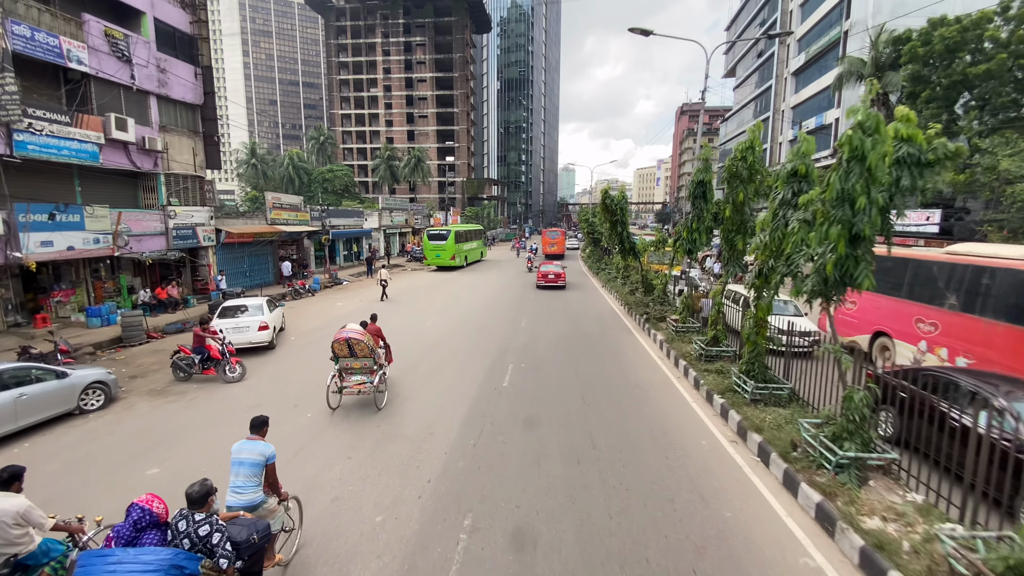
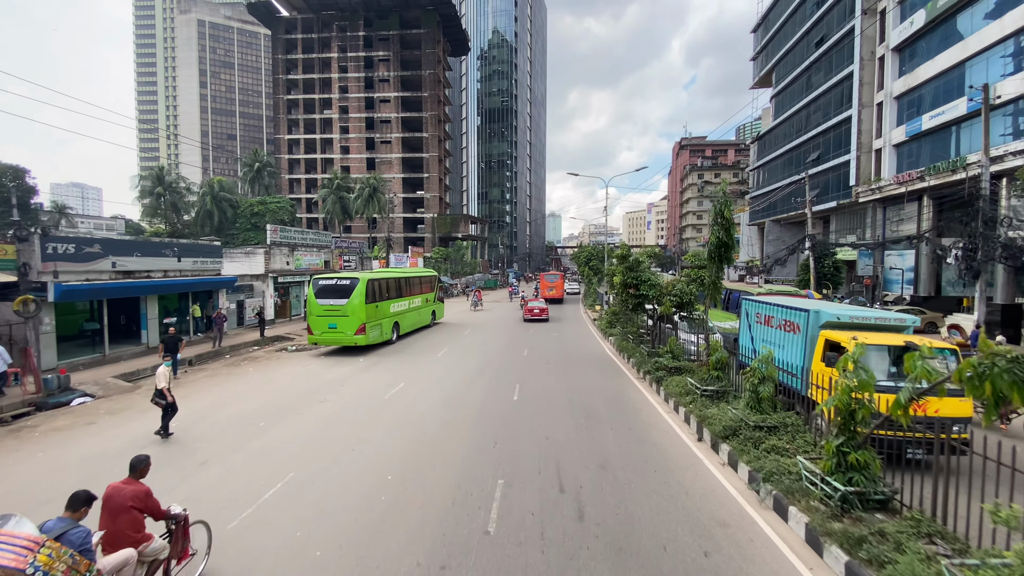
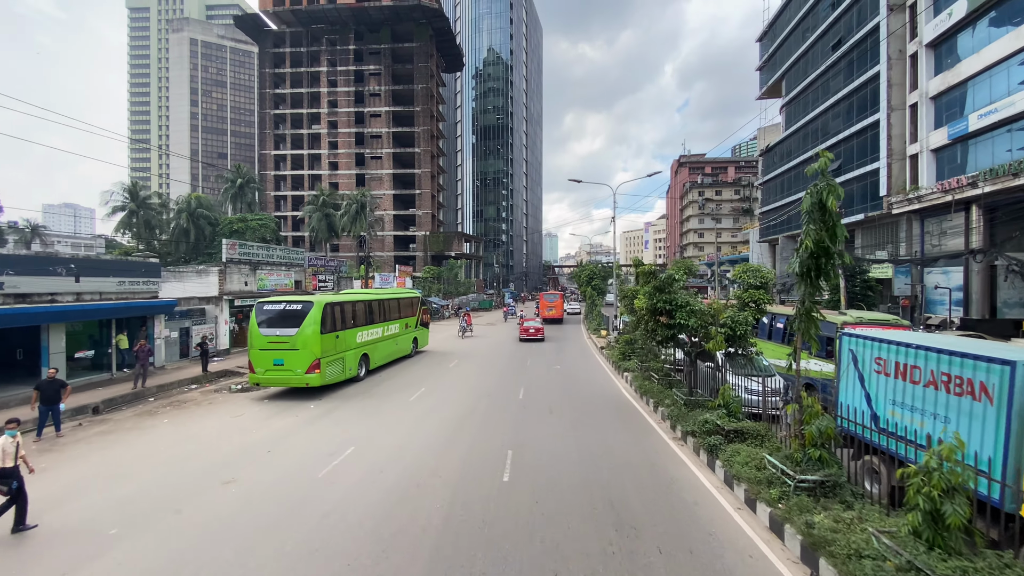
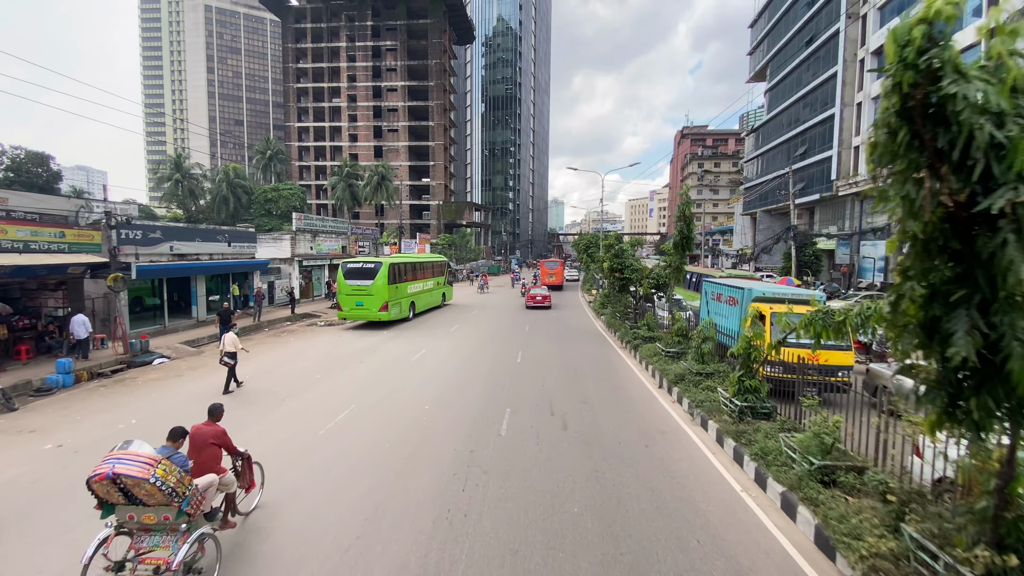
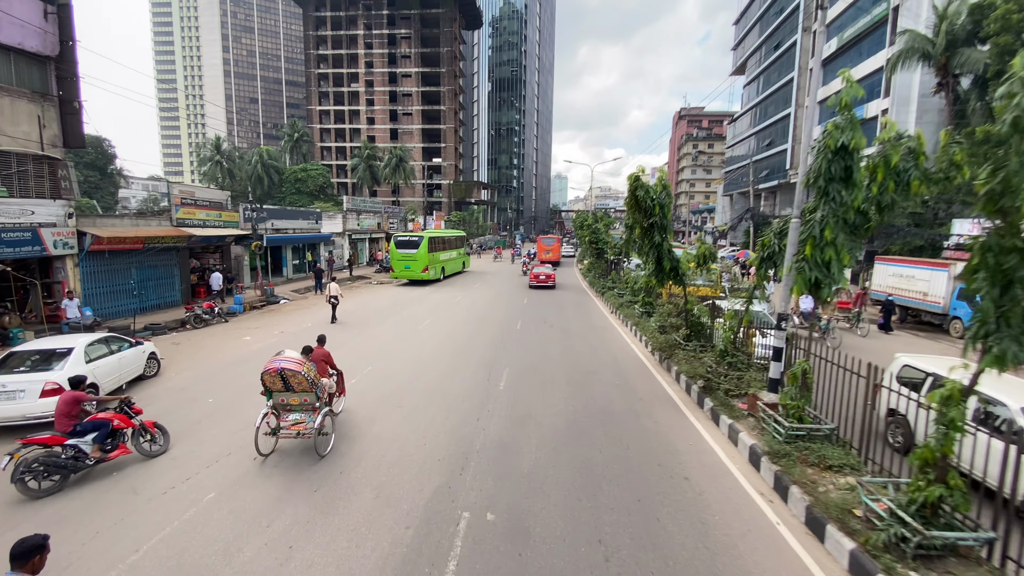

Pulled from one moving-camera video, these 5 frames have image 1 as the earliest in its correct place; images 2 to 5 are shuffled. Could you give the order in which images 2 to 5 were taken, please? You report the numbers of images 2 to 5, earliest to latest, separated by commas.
5, 4, 2, 3
